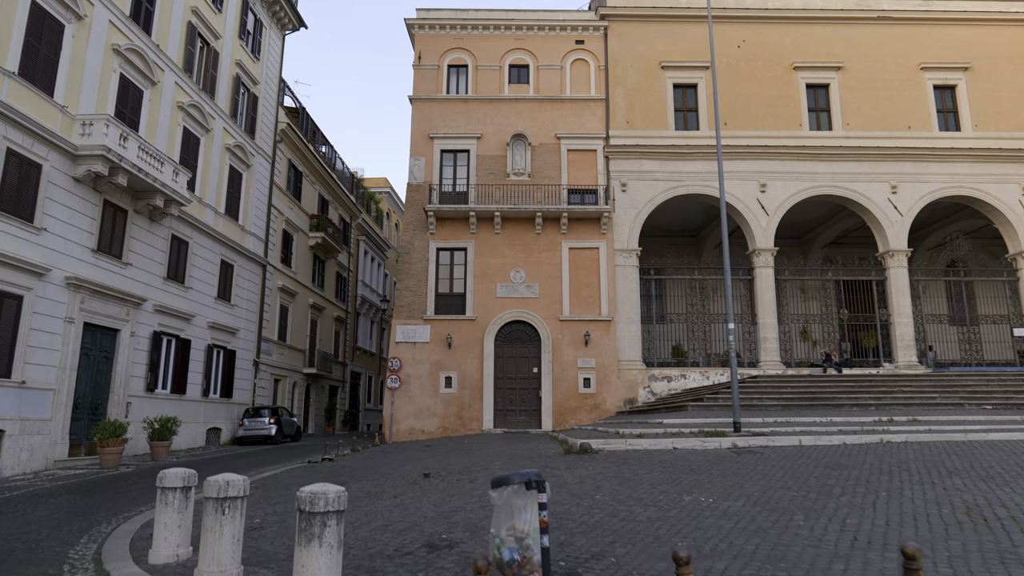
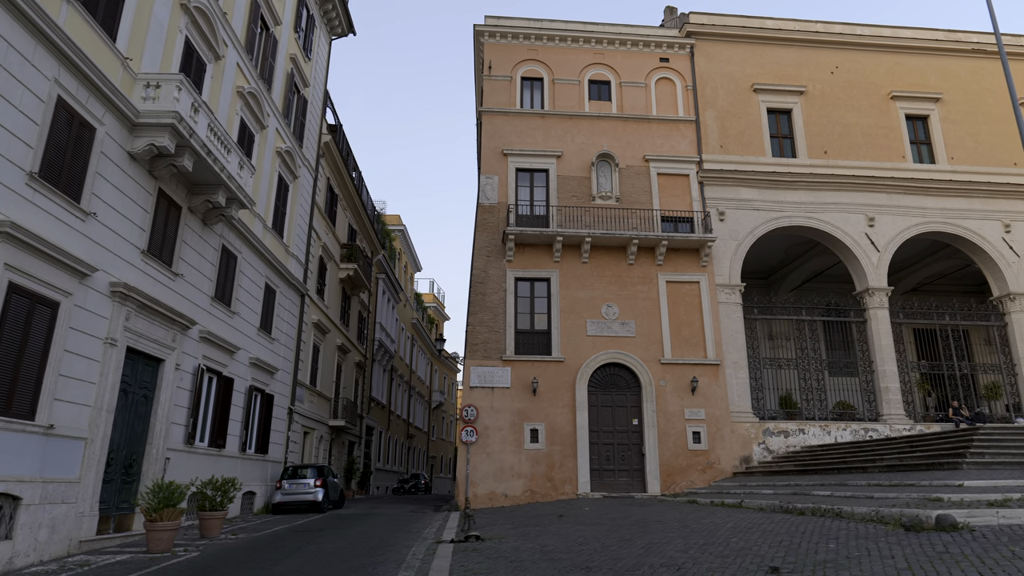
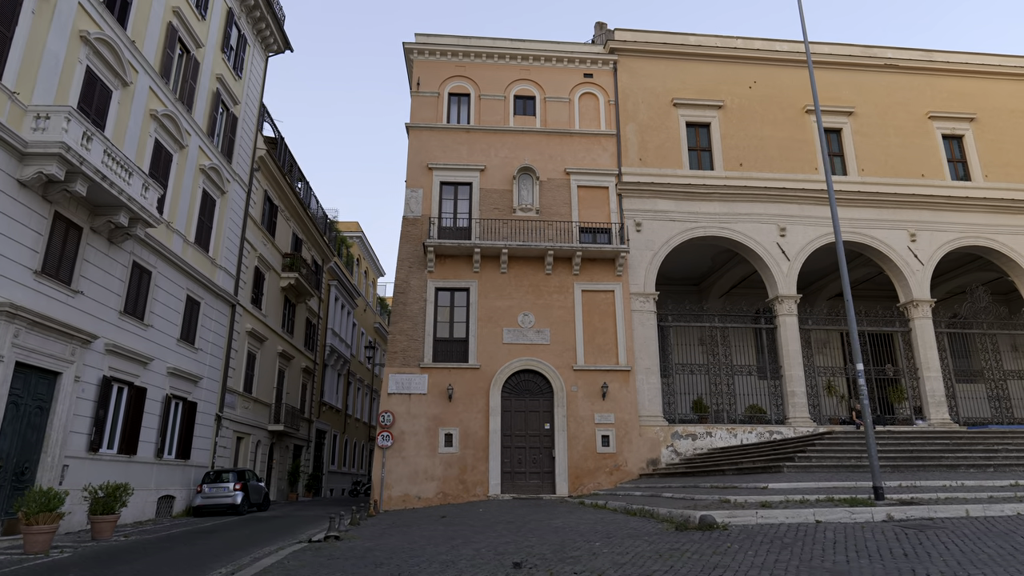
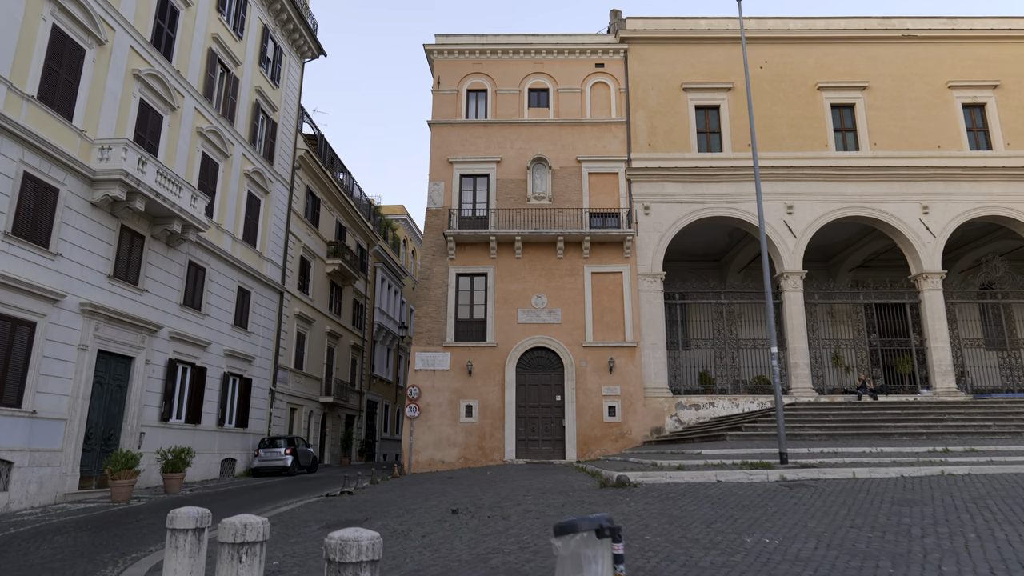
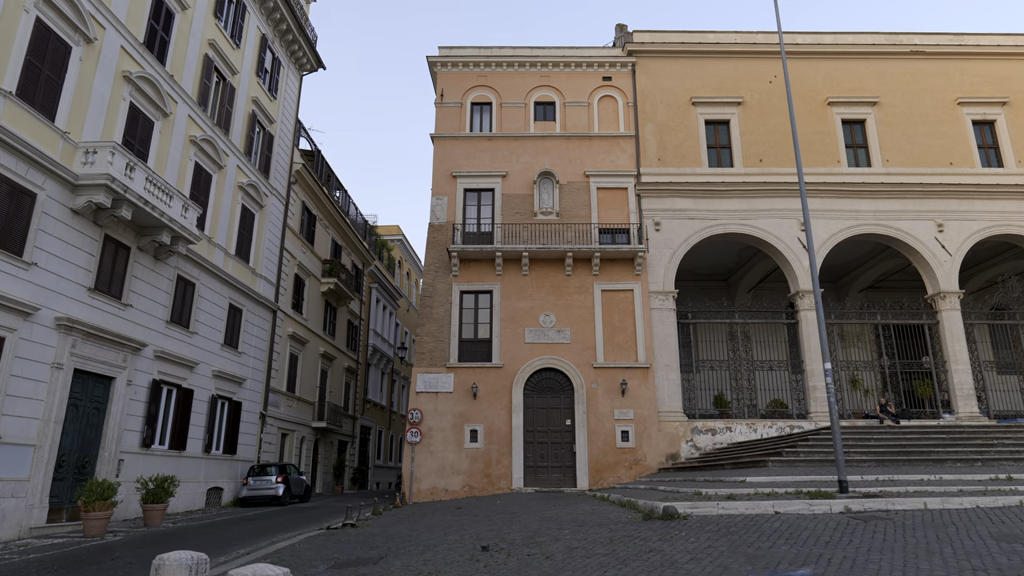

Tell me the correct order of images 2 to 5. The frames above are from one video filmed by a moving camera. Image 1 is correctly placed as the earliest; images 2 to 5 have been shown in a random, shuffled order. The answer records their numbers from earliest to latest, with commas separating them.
4, 5, 3, 2
